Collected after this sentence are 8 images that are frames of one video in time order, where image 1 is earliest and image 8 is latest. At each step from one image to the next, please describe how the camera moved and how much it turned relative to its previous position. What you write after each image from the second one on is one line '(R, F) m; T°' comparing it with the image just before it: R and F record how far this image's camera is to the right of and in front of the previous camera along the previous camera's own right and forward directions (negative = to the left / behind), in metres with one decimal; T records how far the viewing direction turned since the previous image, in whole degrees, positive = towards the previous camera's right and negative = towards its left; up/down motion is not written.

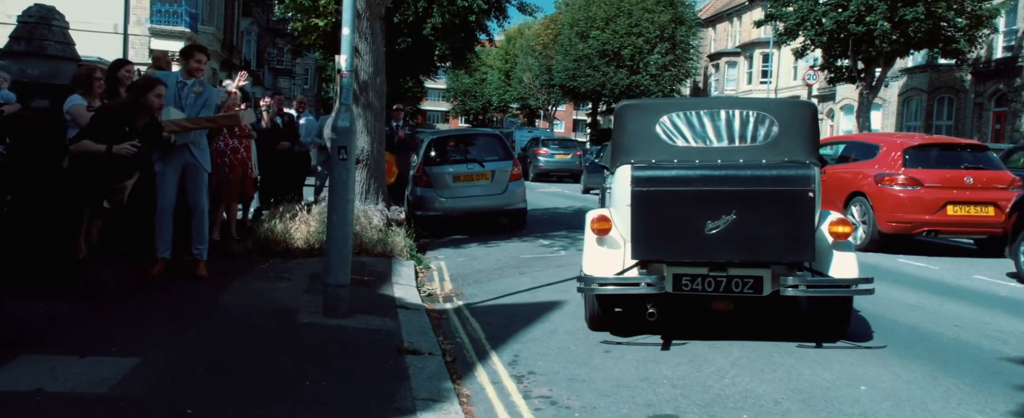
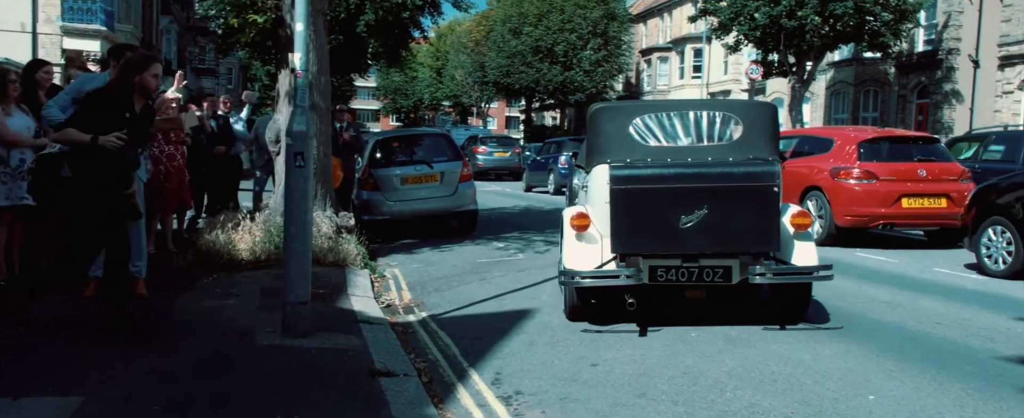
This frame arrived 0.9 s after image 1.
(-0.3, +0.4) m; +4°
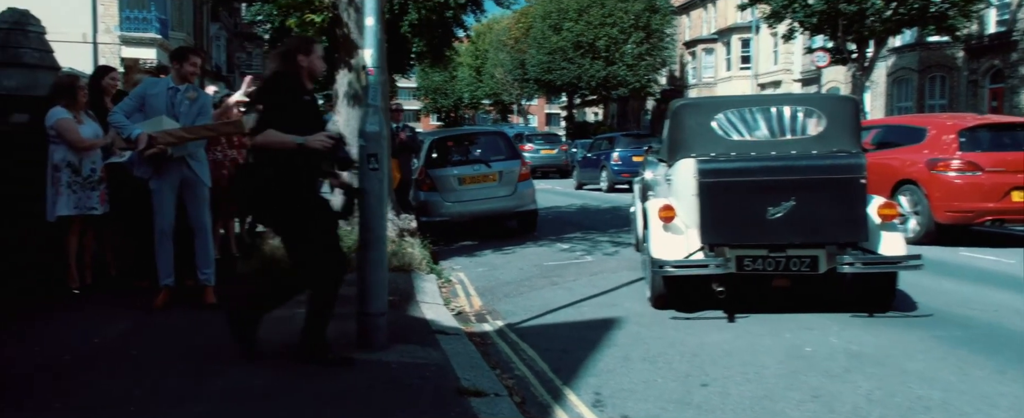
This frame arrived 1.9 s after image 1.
(-0.3, +0.4) m; -2°
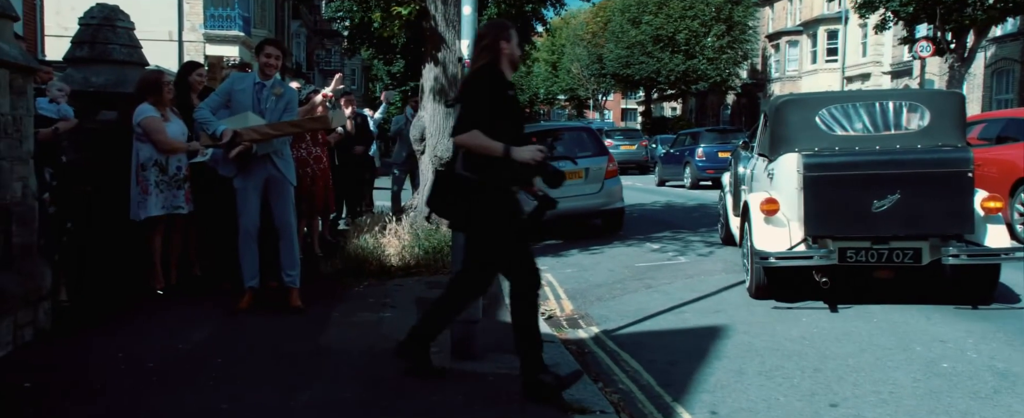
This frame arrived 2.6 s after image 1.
(-0.2, +0.3) m; -5°
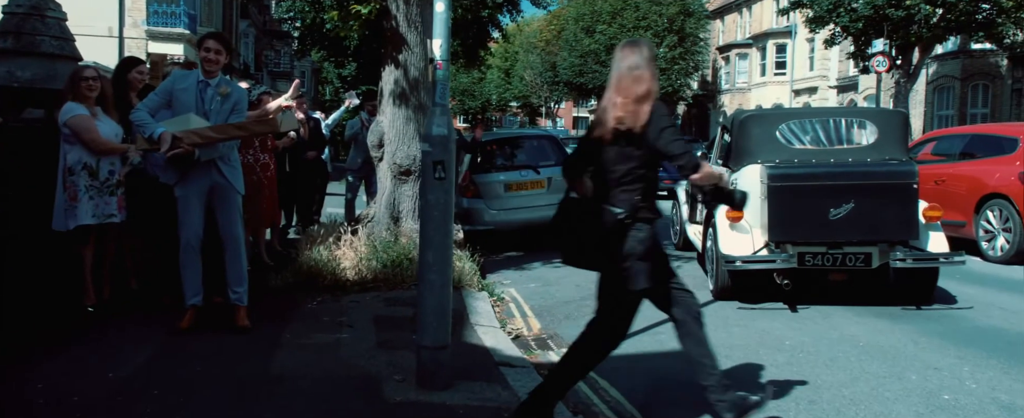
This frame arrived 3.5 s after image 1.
(-0.1, +0.4) m; +3°
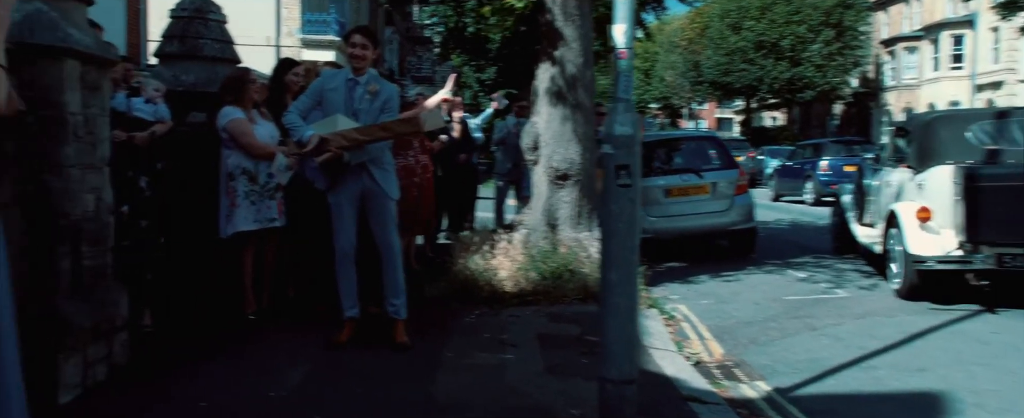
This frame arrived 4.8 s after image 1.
(-0.3, +0.7) m; -8°
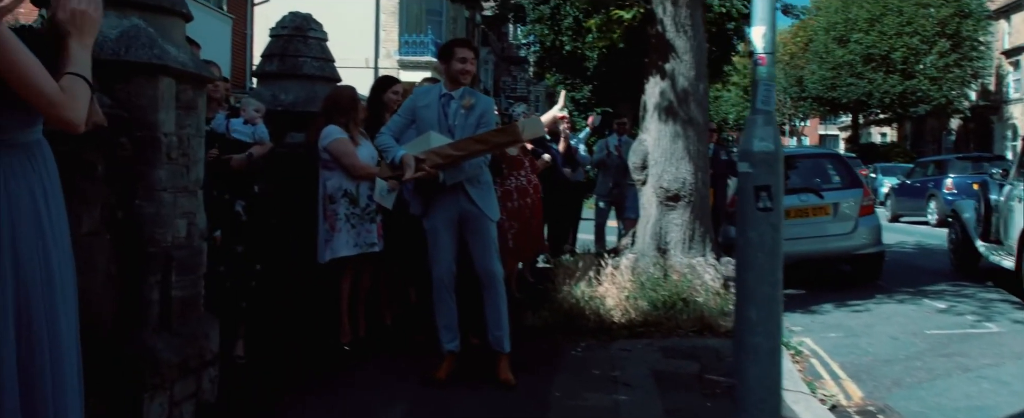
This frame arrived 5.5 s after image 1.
(-0.1, +0.5) m; -6°
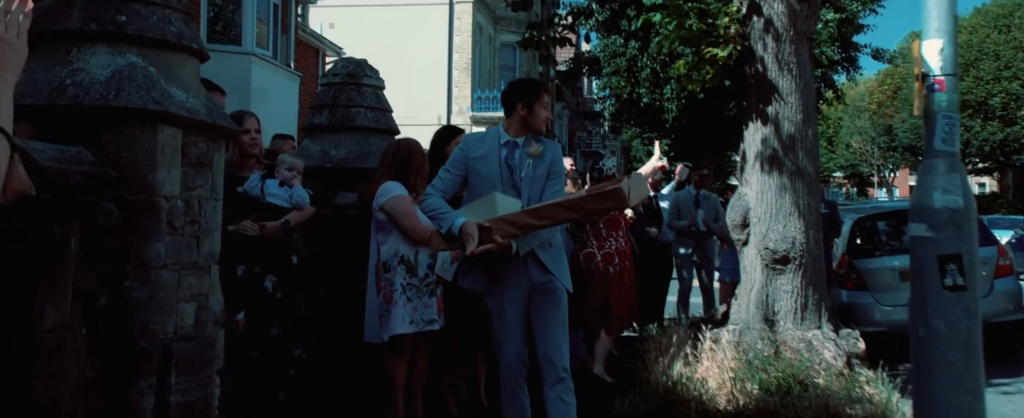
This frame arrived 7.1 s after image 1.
(0.0, +0.9) m; -5°
